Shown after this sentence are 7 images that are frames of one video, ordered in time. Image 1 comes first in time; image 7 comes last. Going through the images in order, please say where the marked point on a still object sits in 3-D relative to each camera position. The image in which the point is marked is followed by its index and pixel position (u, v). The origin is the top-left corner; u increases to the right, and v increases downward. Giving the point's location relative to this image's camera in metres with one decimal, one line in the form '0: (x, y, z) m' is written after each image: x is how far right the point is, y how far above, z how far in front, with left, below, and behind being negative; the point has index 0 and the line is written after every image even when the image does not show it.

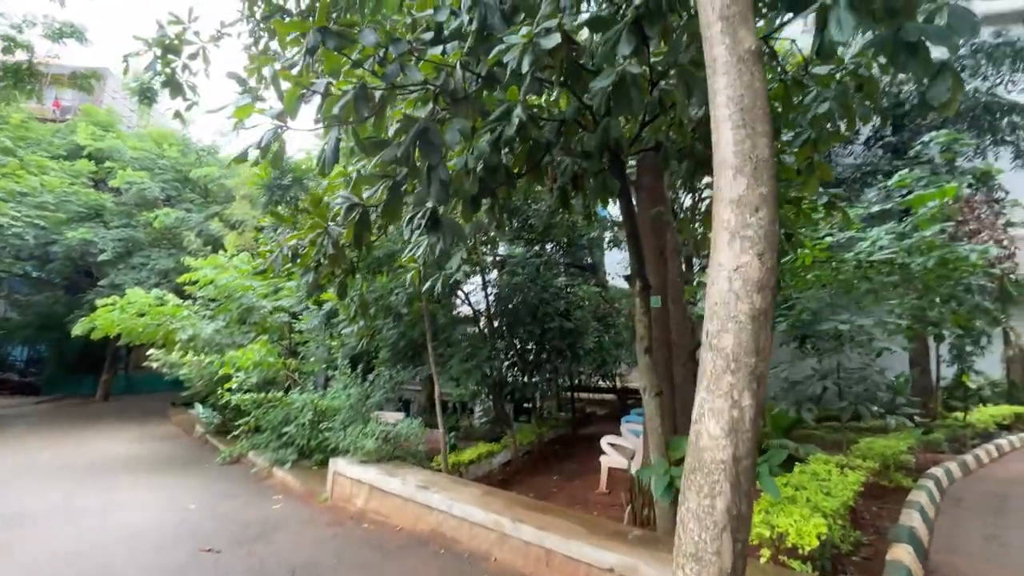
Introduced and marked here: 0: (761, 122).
0: (+0.8, +0.5, +1.5) m
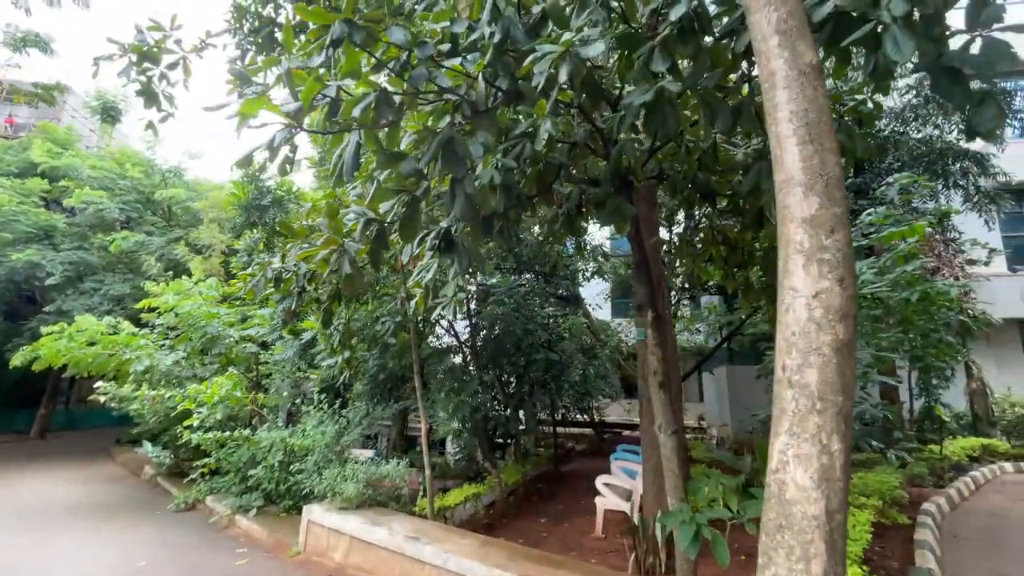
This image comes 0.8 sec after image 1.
0: (+0.9, +0.4, +1.4) m
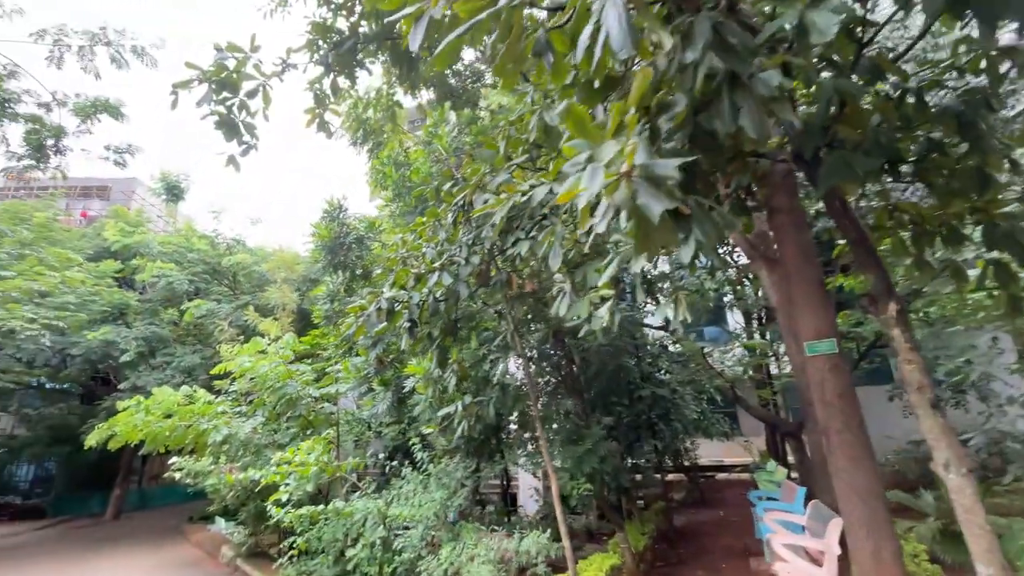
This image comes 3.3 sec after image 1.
0: (+1.6, +0.6, +0.7) m
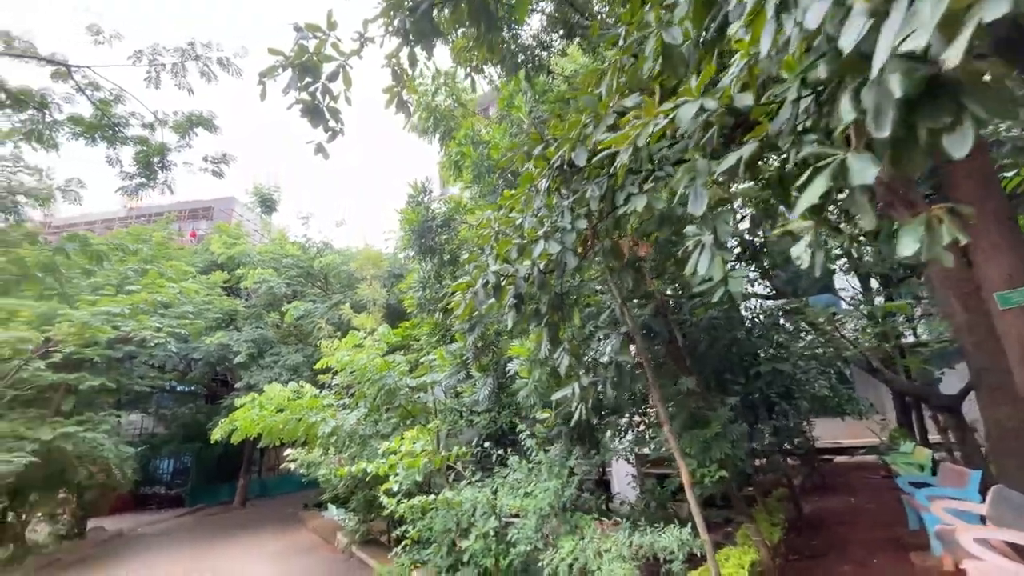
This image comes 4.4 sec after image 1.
0: (+1.8, +0.9, +0.1) m
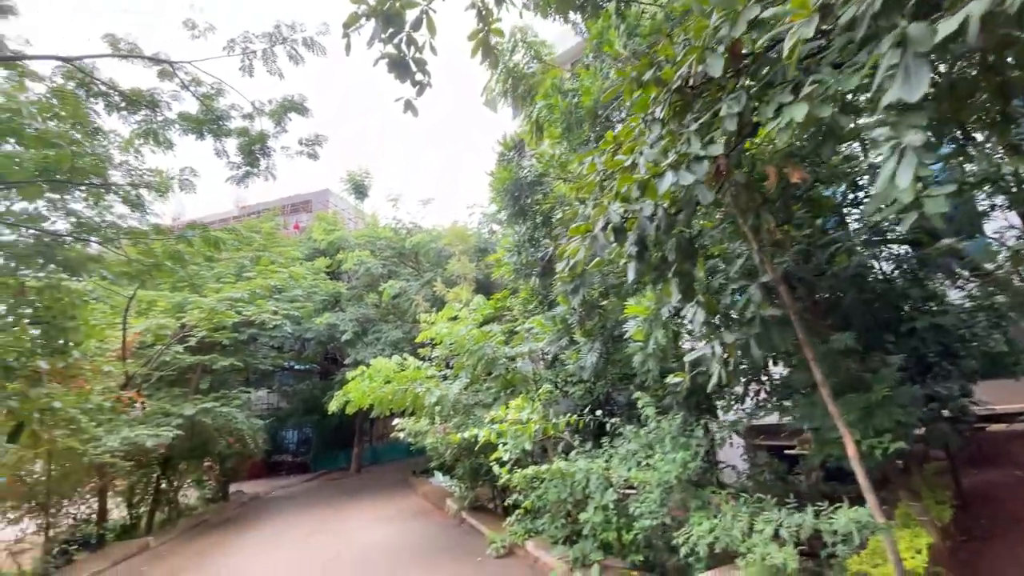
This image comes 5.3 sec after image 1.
0: (+1.8, +1.1, -0.5) m
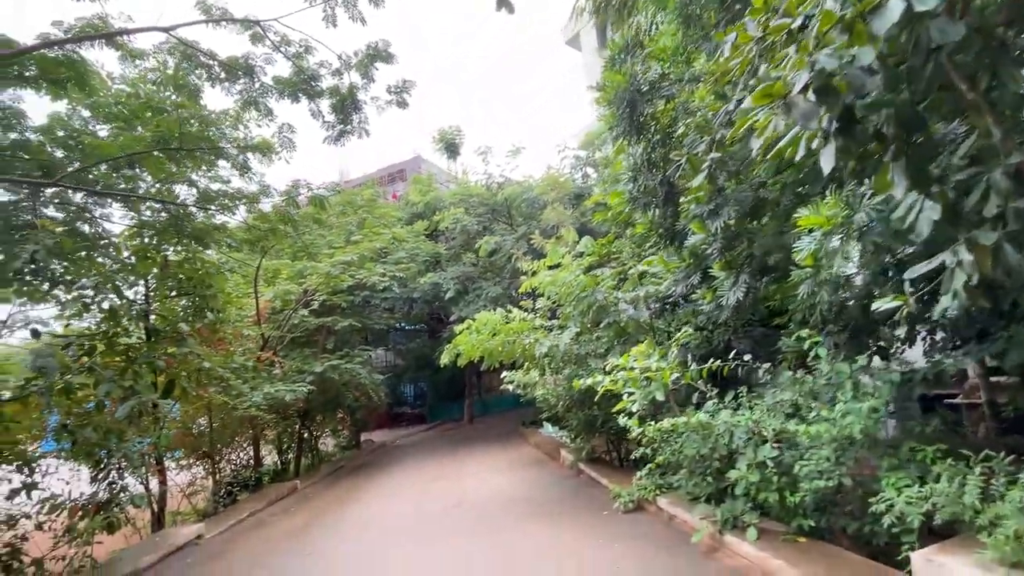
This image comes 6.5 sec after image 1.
0: (+1.7, +1.2, -1.4) m
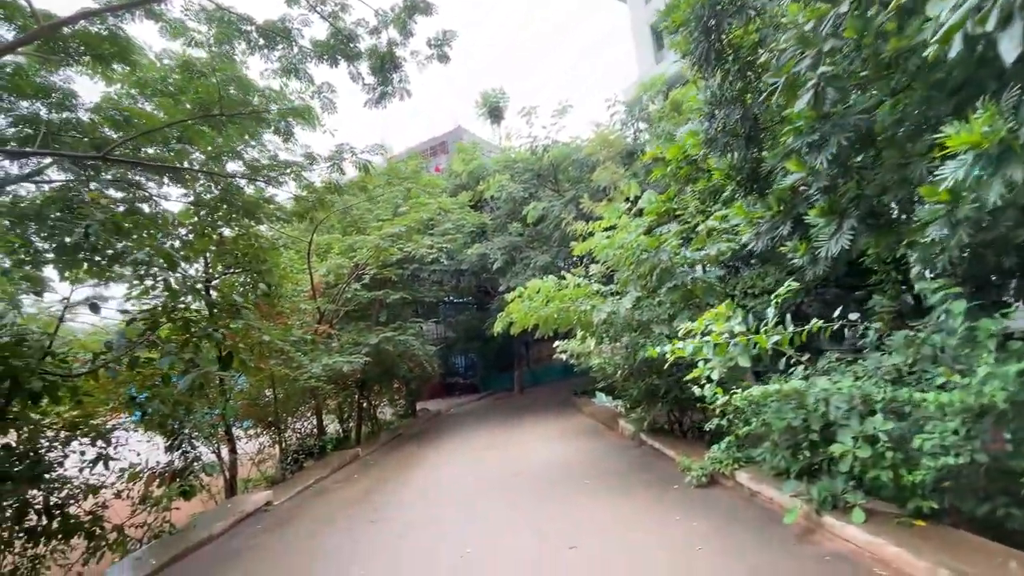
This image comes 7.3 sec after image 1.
0: (+1.6, +1.2, -1.9) m
